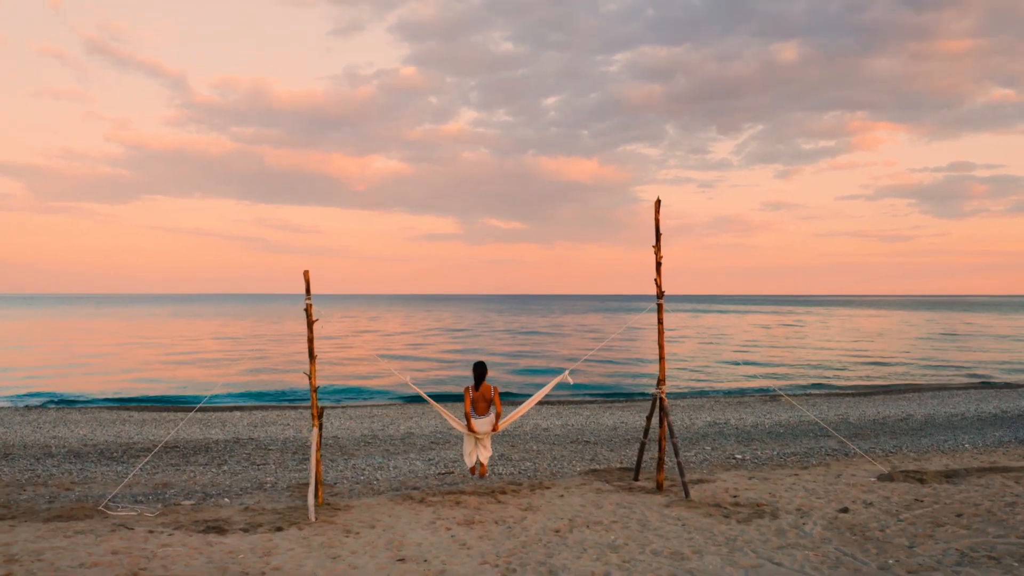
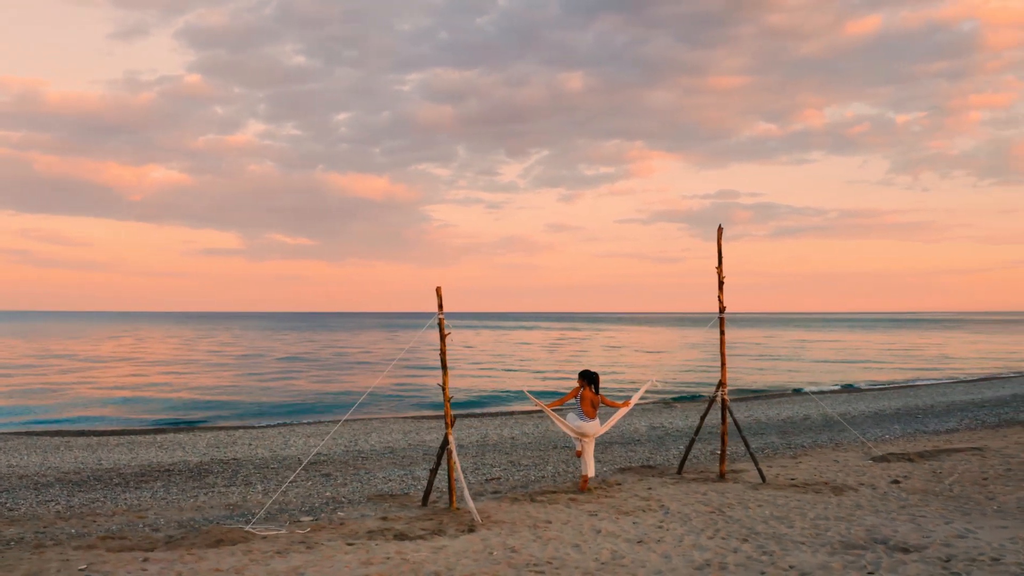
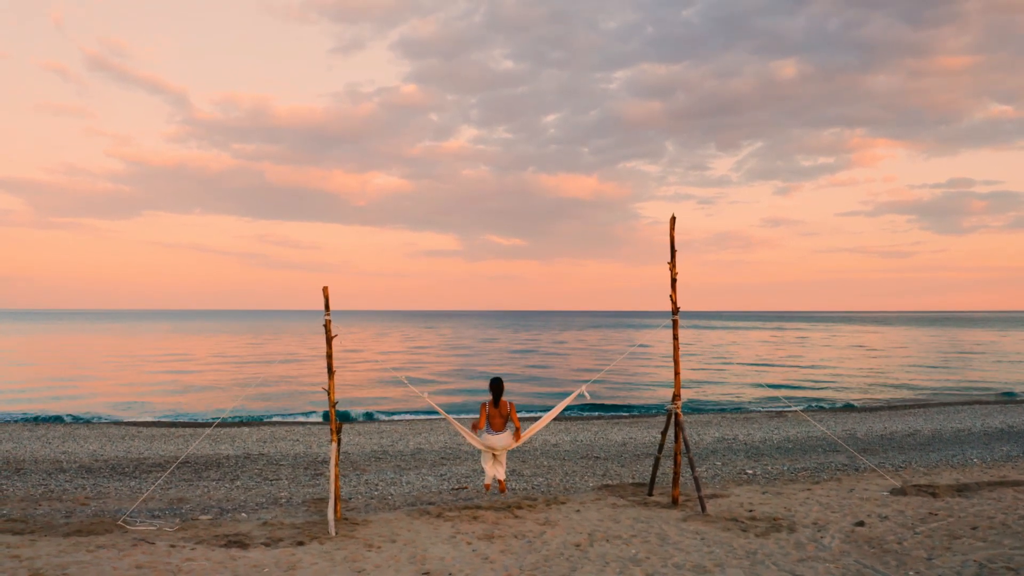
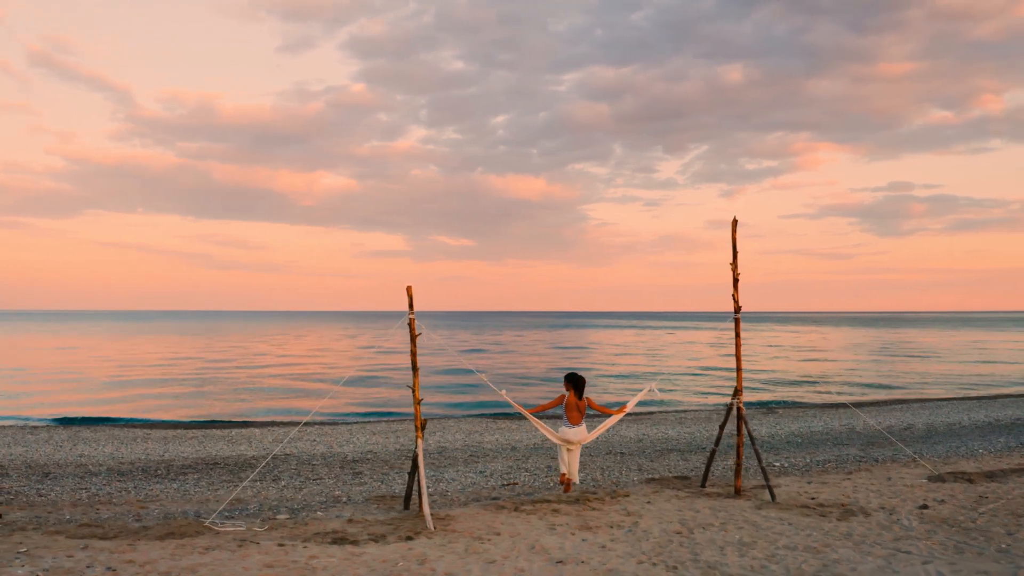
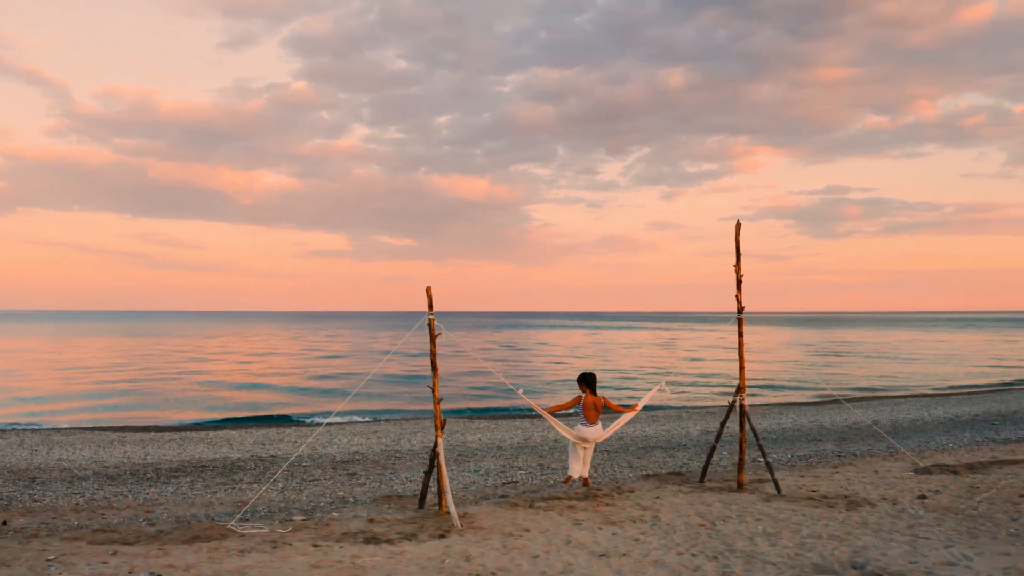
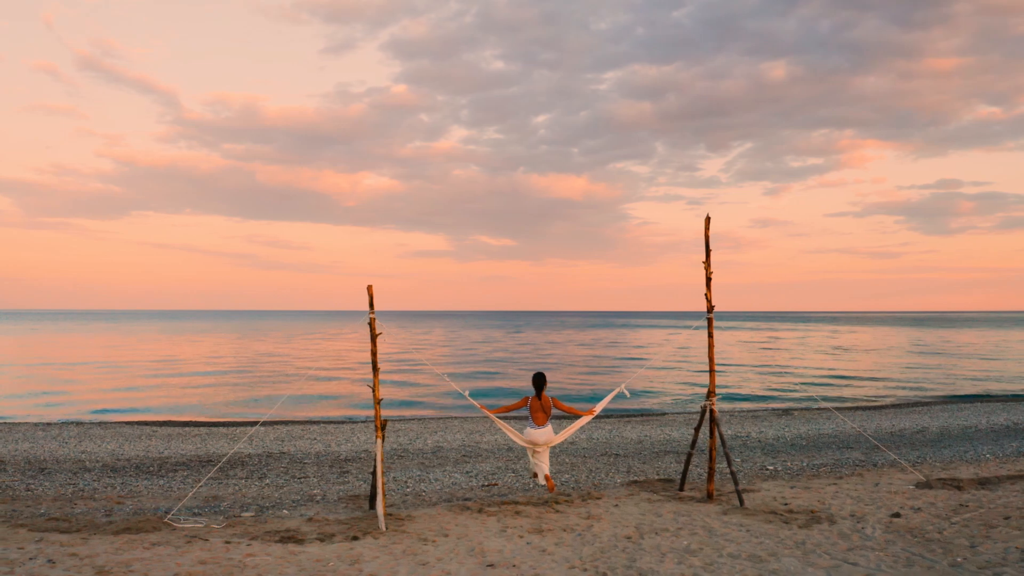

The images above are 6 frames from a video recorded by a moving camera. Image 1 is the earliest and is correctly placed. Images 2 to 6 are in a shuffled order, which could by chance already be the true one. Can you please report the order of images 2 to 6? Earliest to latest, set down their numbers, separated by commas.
3, 6, 4, 5, 2
